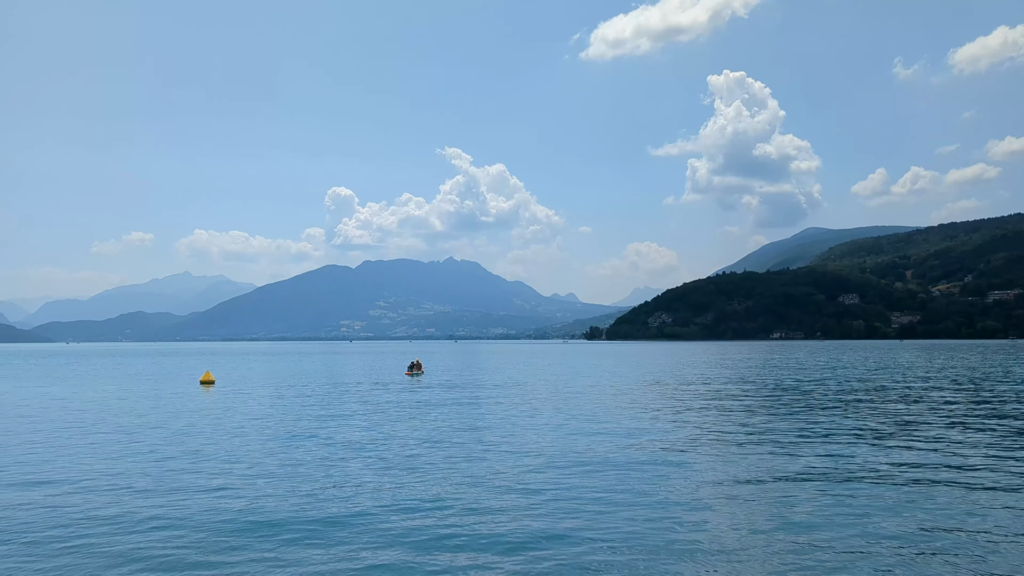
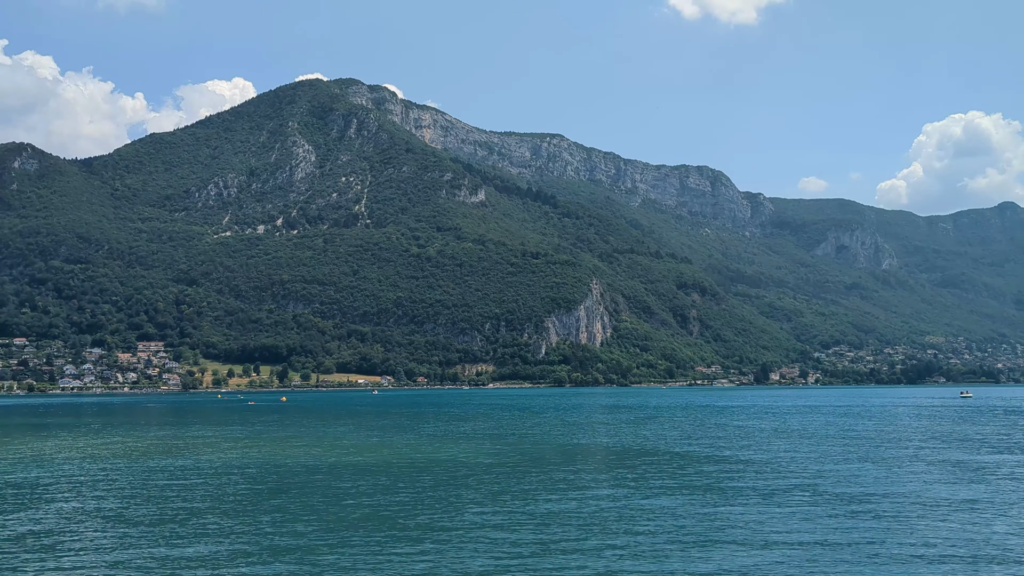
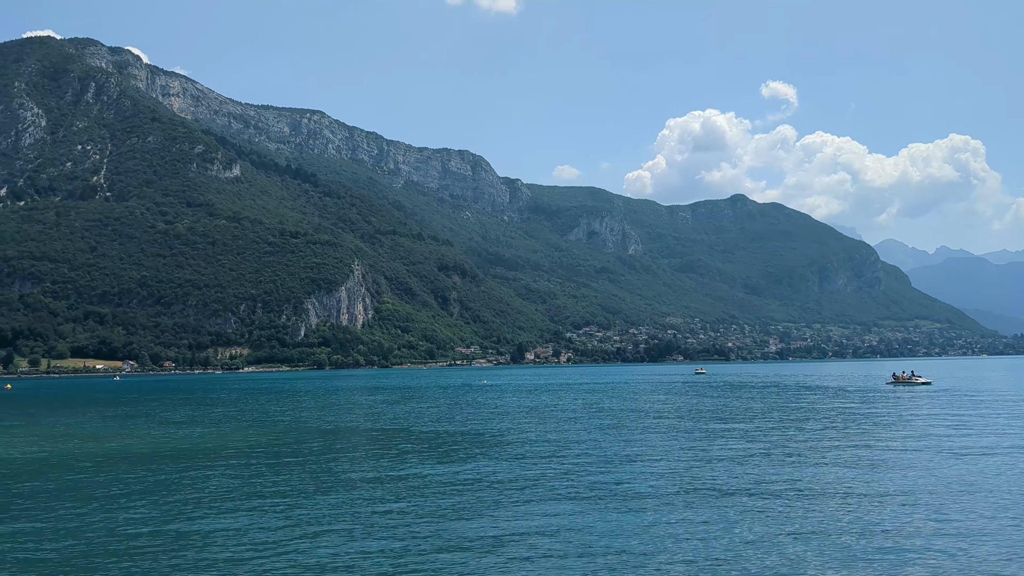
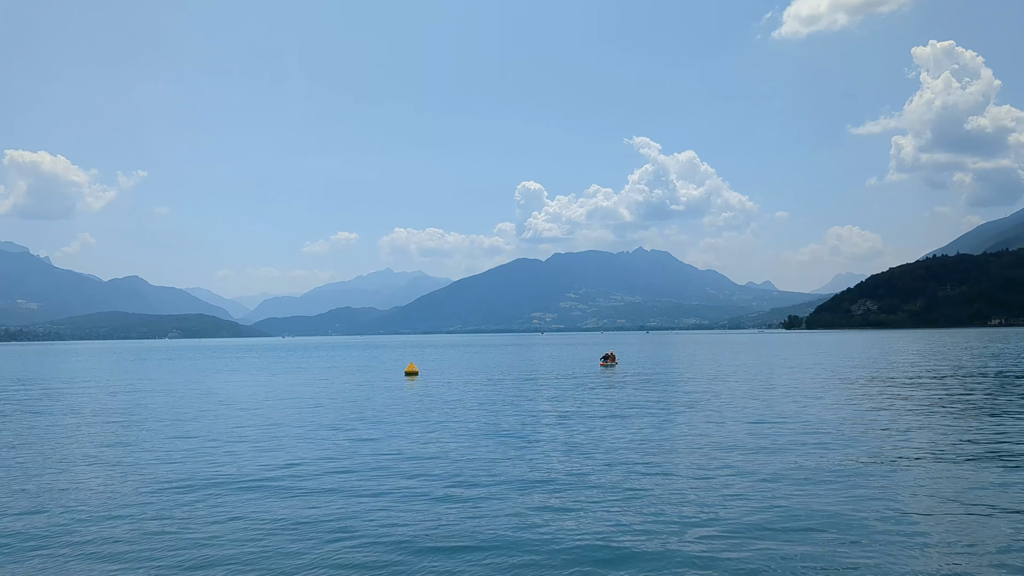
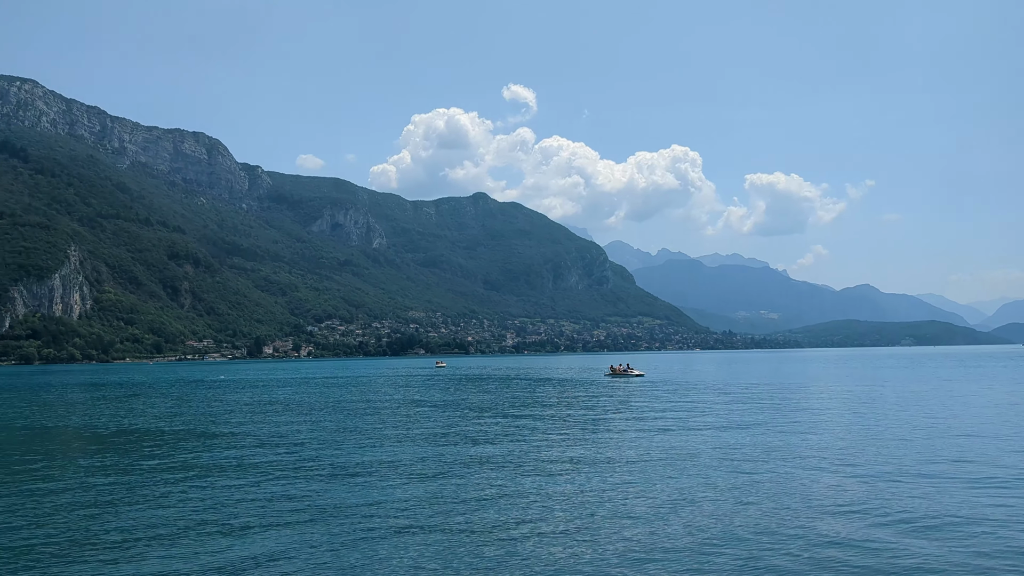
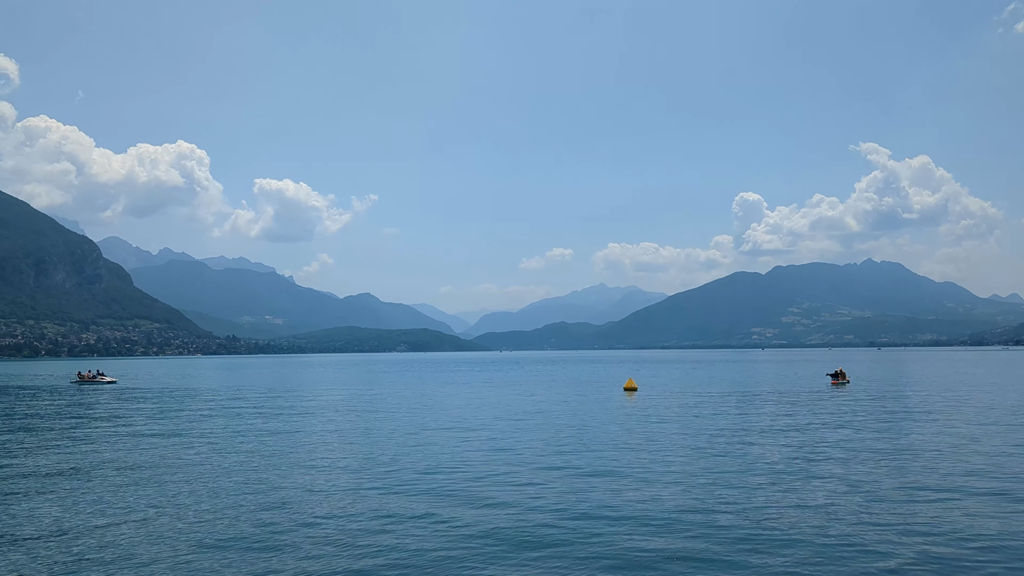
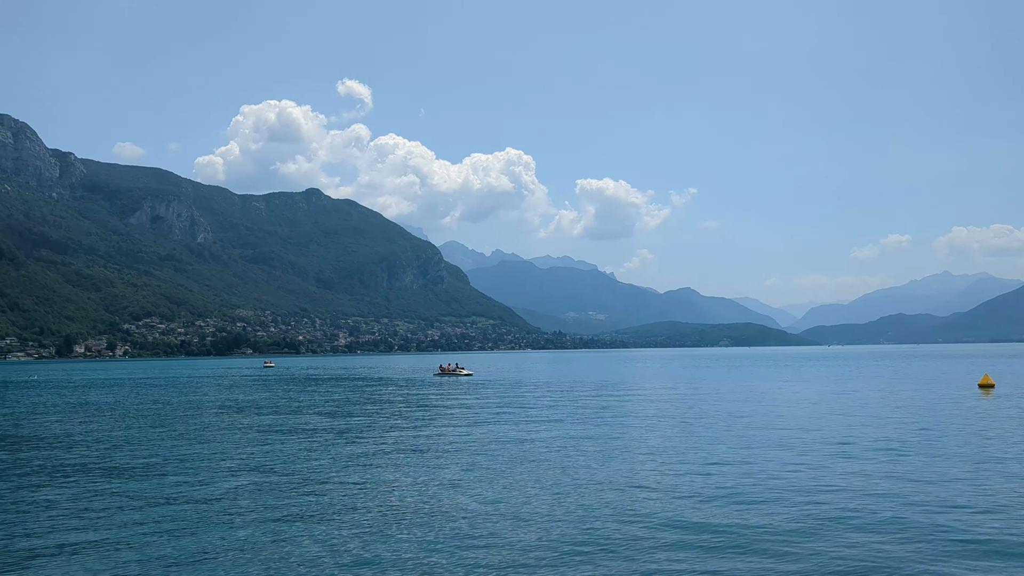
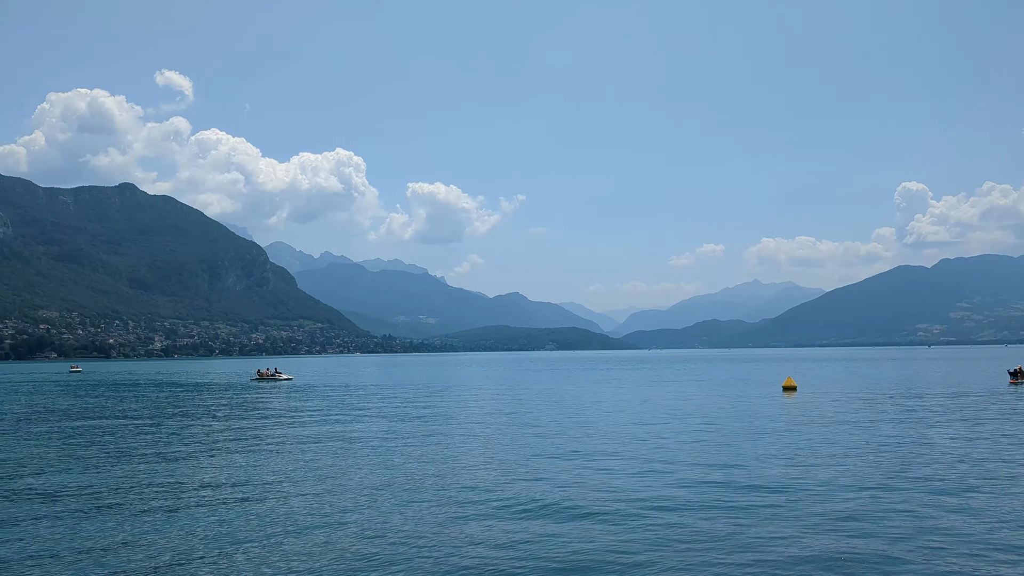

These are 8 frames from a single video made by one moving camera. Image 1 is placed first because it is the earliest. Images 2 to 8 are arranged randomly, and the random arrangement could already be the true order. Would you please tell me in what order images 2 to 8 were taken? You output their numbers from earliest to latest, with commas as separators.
4, 6, 8, 7, 5, 3, 2
